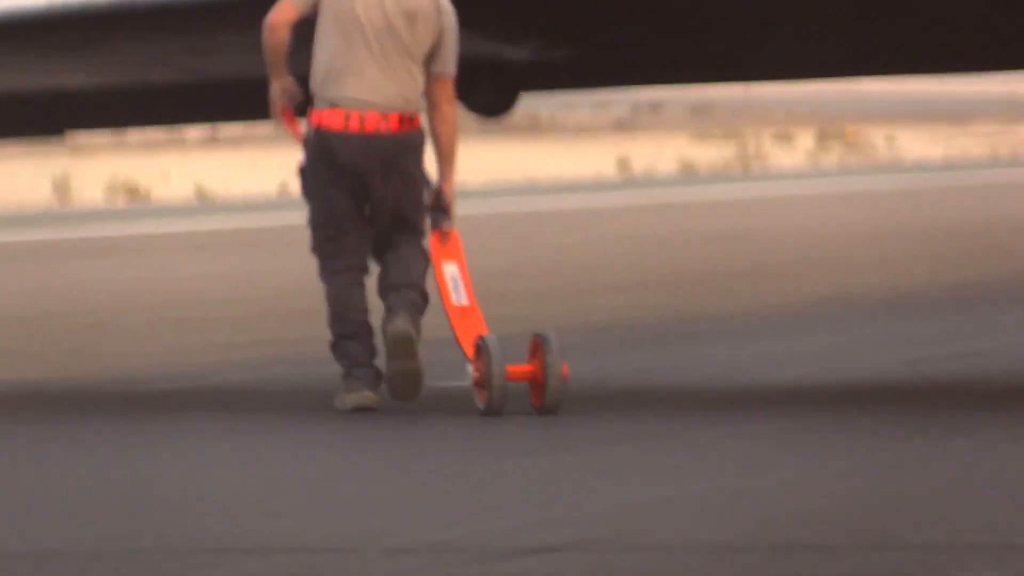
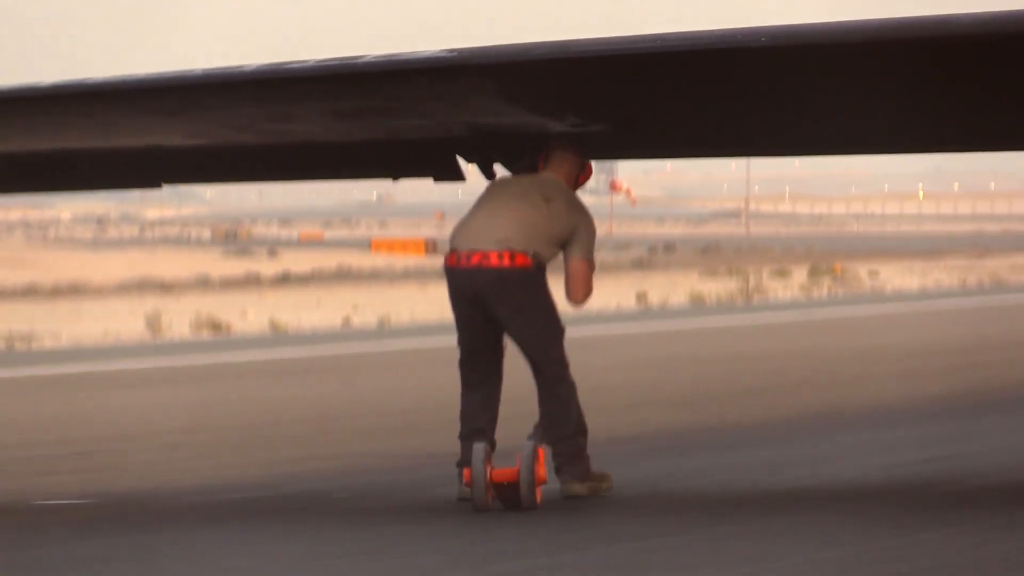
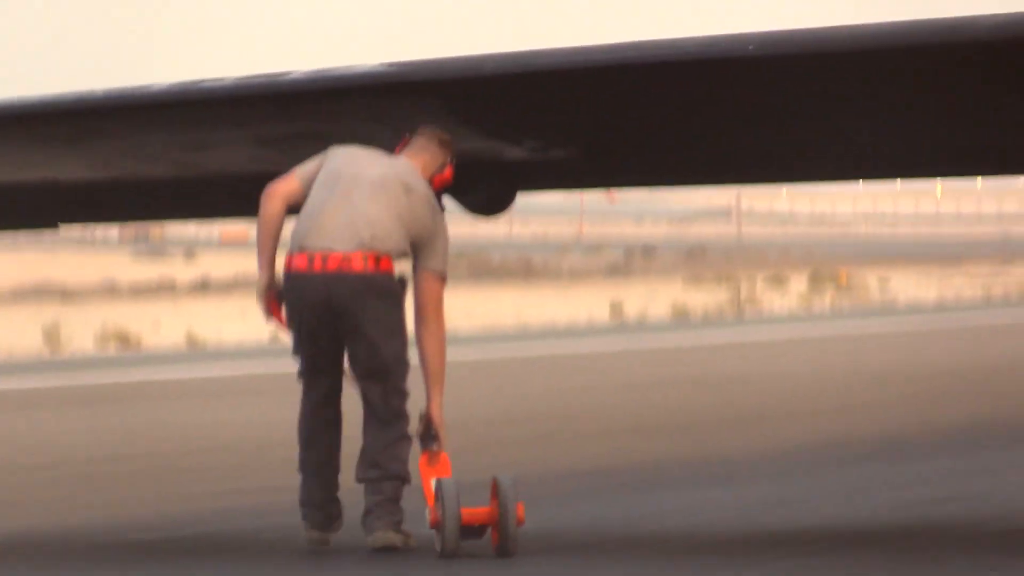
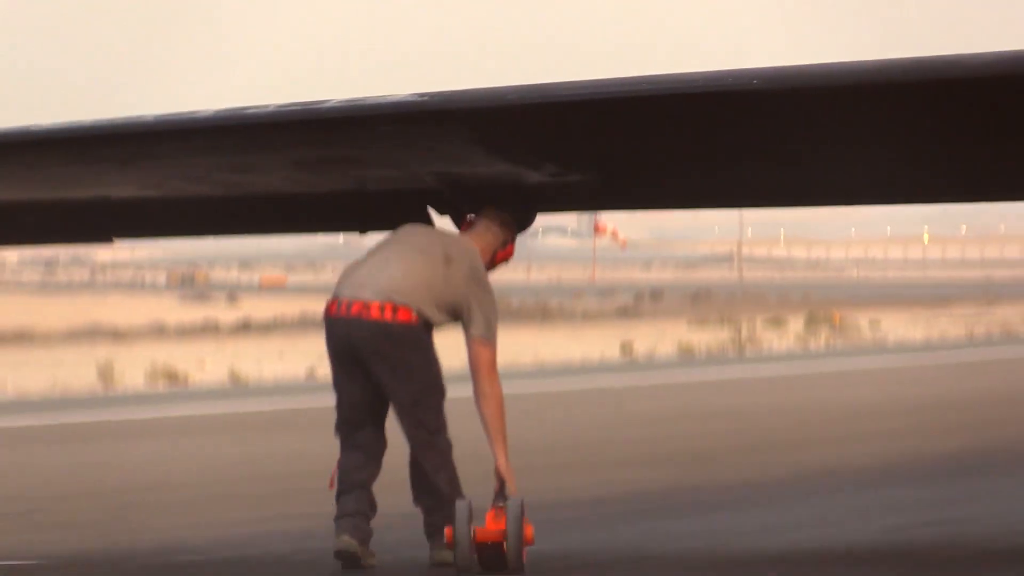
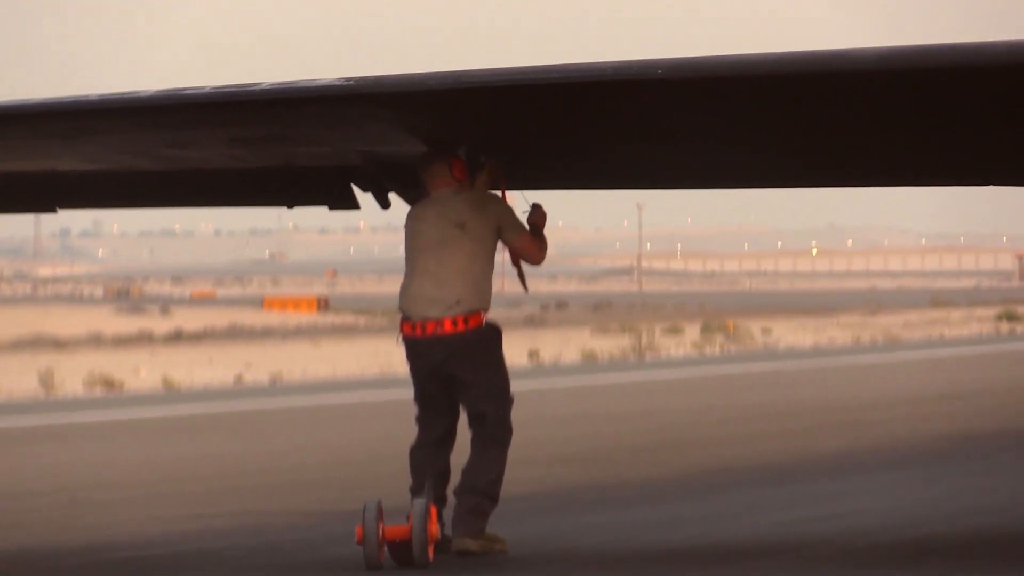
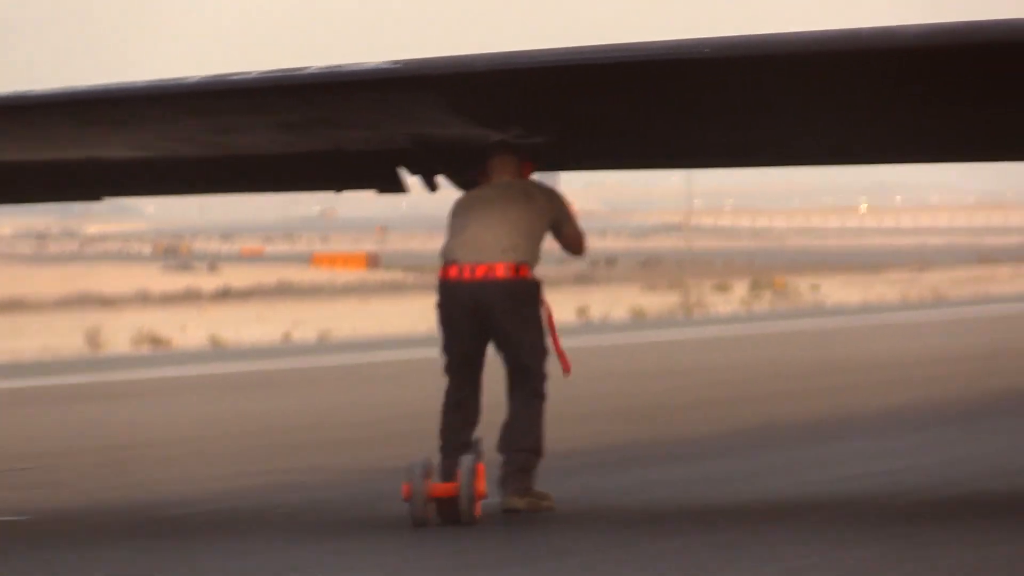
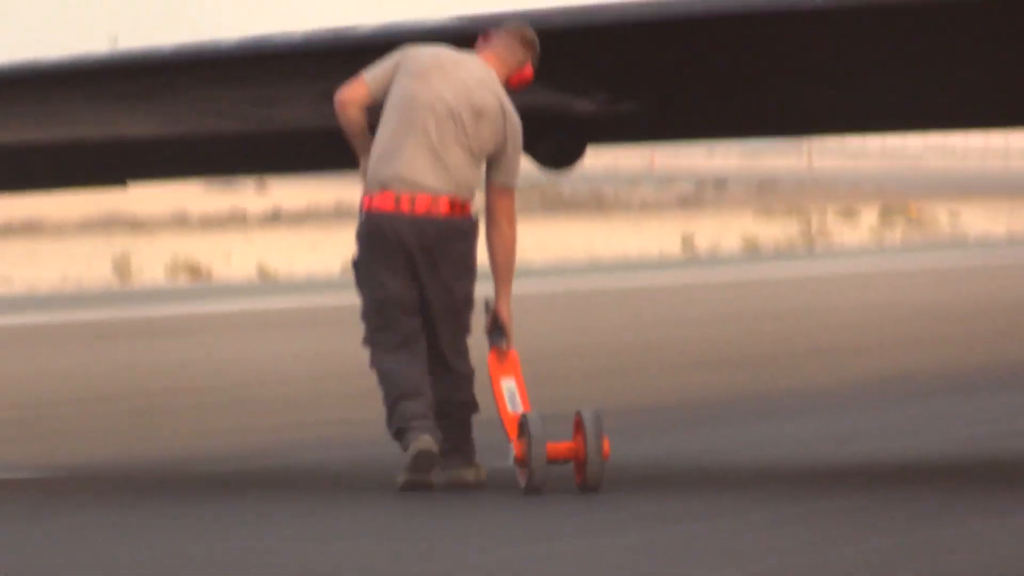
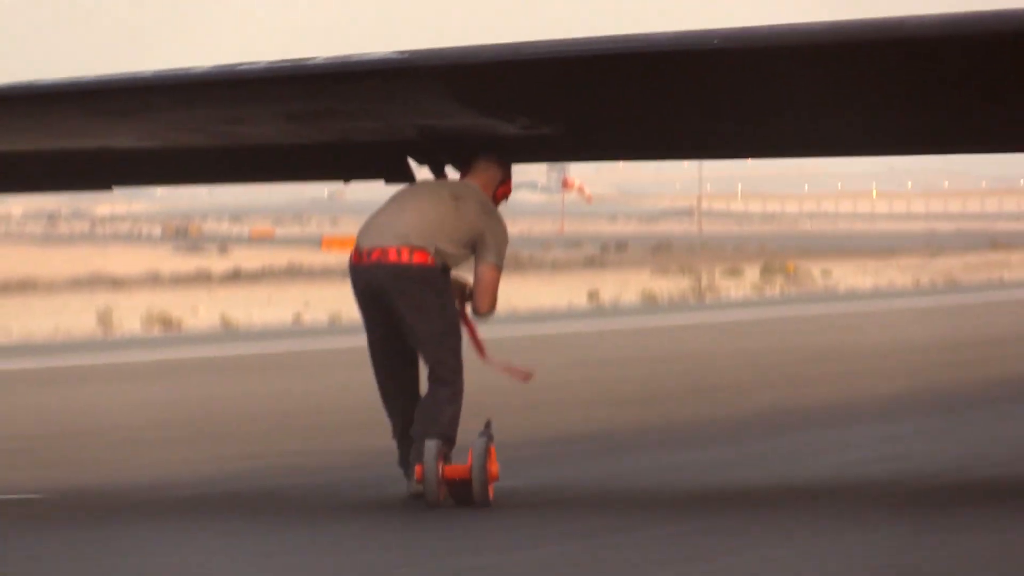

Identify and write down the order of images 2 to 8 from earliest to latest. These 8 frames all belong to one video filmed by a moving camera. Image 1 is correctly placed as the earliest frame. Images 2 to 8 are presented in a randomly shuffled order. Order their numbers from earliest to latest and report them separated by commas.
7, 3, 4, 8, 2, 6, 5
